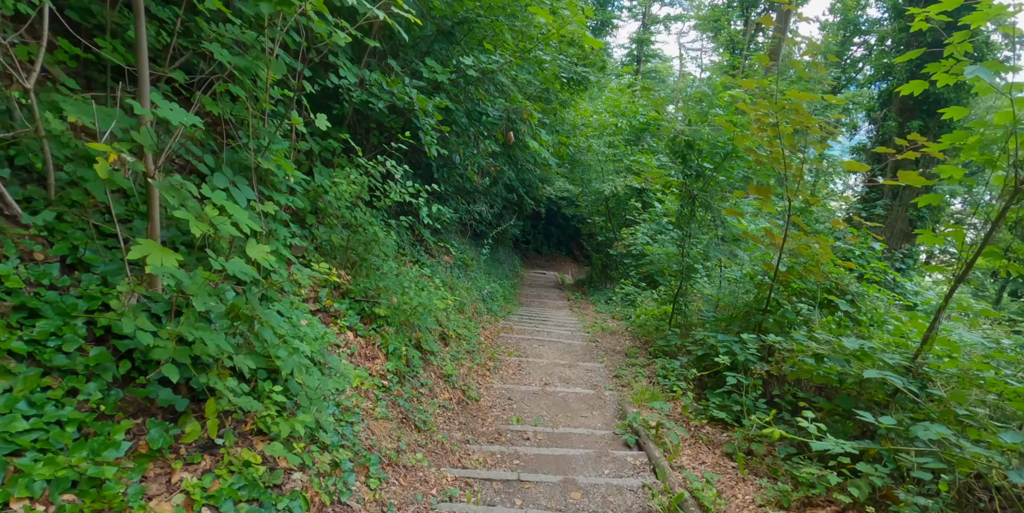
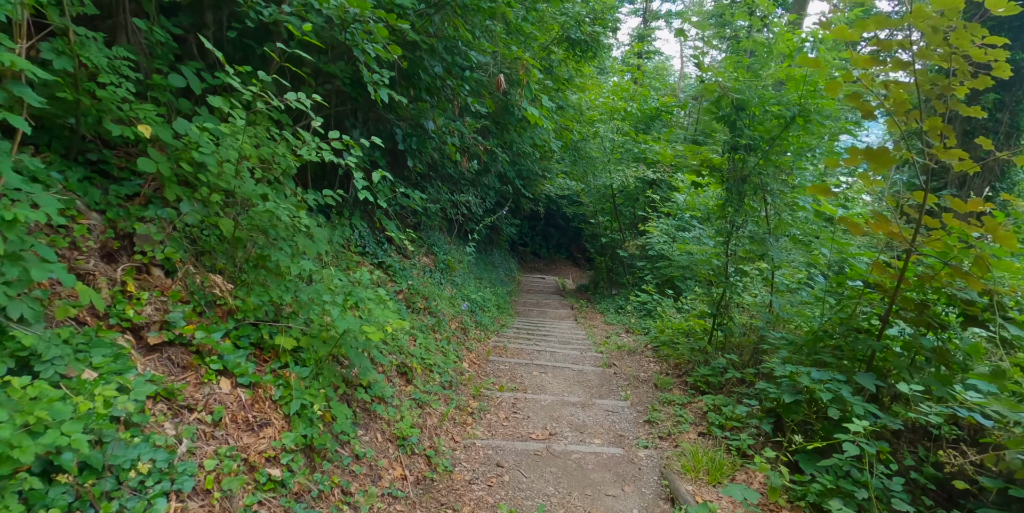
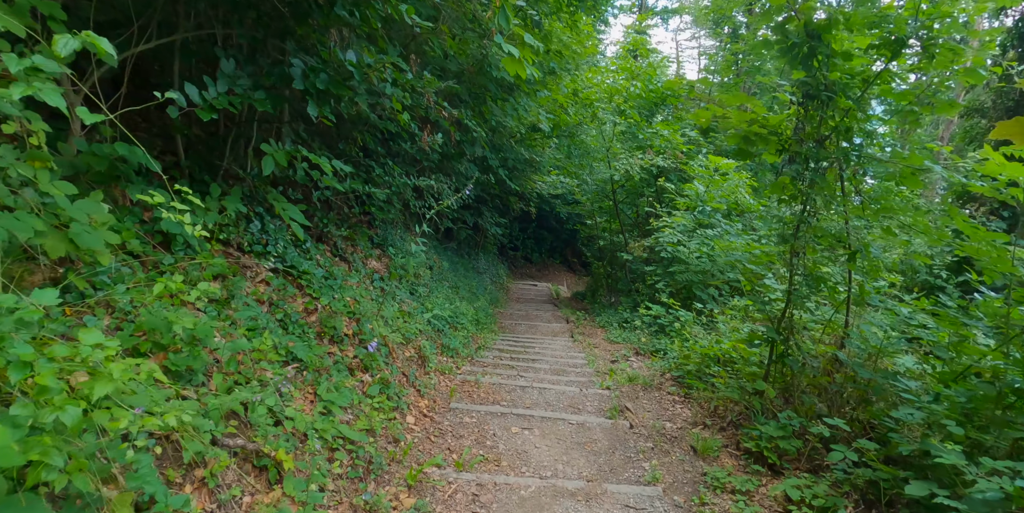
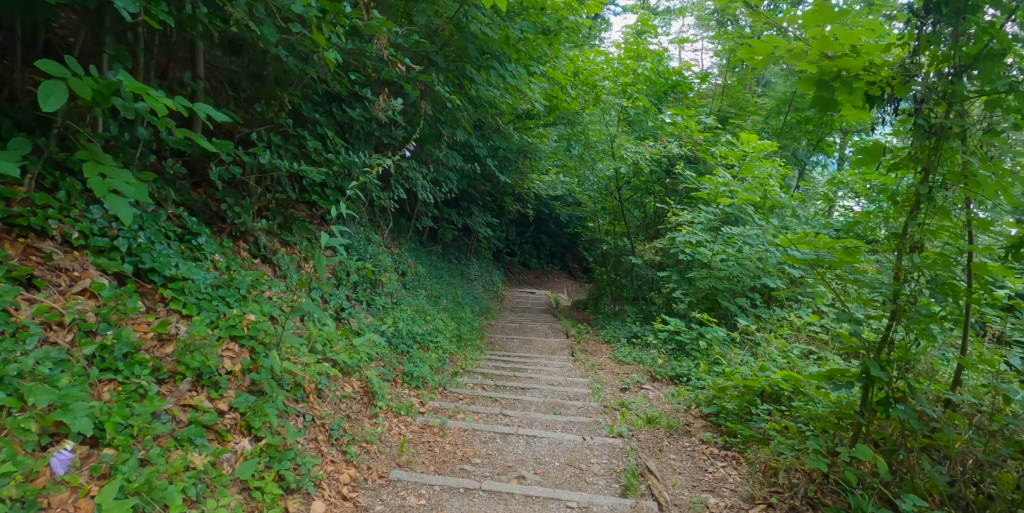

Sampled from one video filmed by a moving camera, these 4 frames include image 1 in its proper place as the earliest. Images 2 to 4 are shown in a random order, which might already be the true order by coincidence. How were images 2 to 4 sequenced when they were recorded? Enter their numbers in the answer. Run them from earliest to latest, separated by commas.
2, 3, 4
